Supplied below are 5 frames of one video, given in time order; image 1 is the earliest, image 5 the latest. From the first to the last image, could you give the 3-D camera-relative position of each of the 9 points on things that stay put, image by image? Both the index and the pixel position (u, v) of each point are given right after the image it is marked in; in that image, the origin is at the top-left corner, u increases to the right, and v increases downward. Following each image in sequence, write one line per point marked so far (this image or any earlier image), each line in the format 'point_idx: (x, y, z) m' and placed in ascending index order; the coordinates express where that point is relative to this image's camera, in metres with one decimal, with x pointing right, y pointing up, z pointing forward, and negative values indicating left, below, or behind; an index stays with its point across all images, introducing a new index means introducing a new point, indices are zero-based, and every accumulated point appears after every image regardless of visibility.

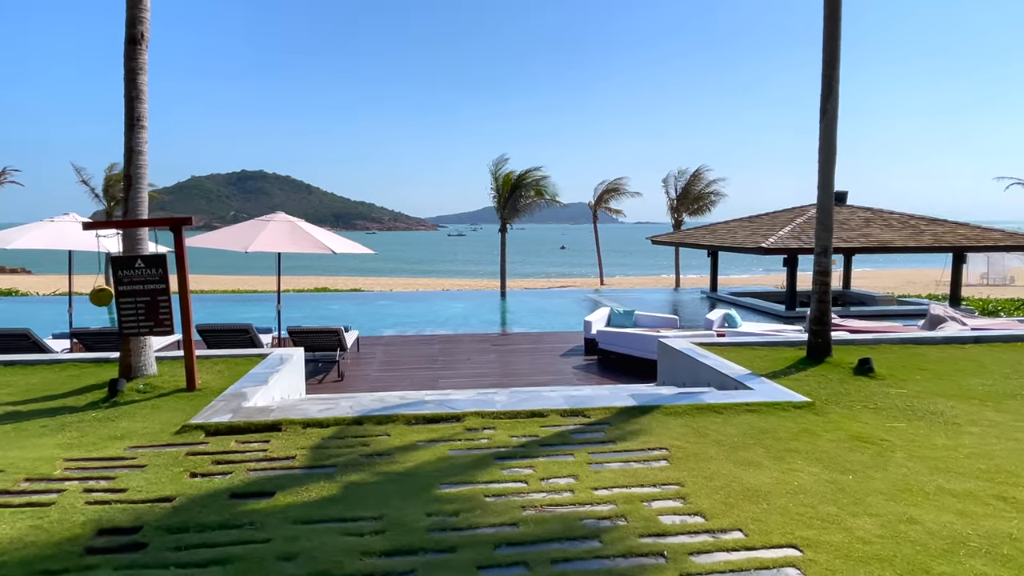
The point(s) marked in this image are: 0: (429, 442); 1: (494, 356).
0: (-0.6, -1.1, +4.8) m
1: (-0.3, -1.2, +11.4) m
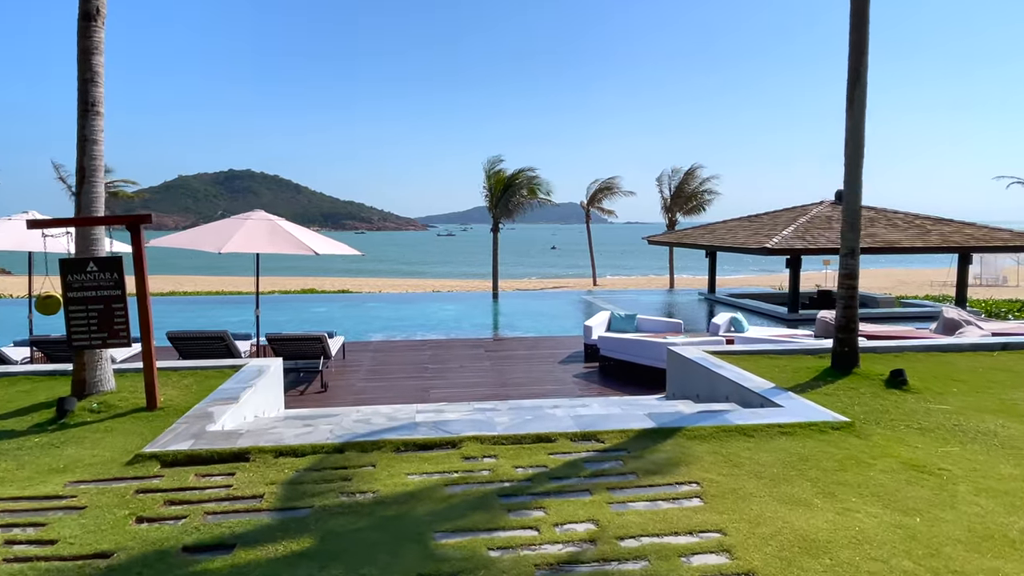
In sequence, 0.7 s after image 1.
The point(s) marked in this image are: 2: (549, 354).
0: (-0.6, -1.2, +4.1) m
1: (-0.4, -1.2, +10.7) m
2: (+0.6, -1.1, +11.3) m
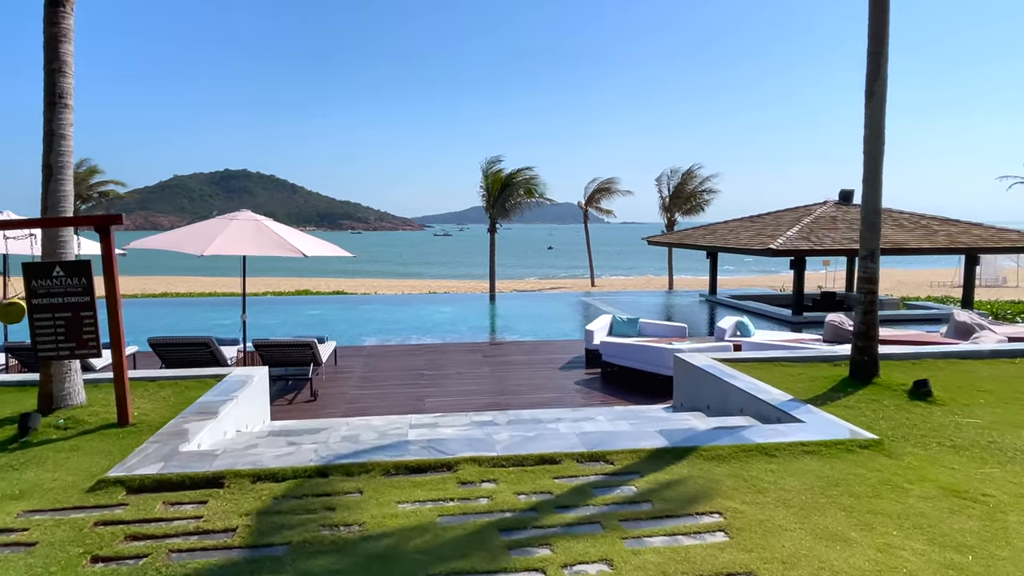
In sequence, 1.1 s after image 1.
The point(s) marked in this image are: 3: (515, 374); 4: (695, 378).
0: (-0.6, -1.2, +3.7) m
1: (-0.4, -1.2, +10.3) m
2: (+0.6, -1.2, +10.9) m
3: (0.0, -1.3, +9.9) m
4: (+1.9, -1.0, +7.1) m
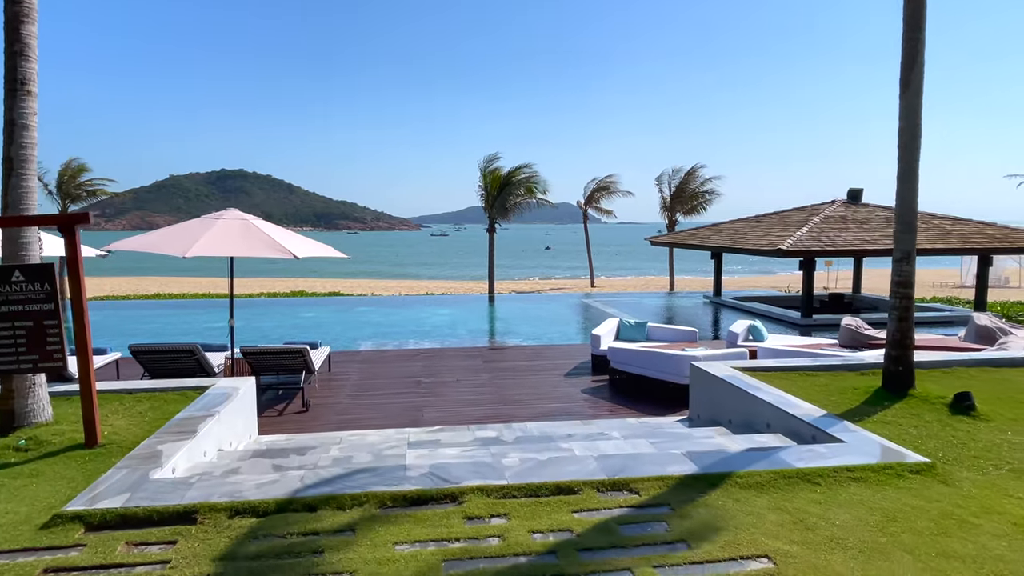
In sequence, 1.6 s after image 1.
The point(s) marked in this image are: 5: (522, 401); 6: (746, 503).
0: (-0.5, -1.2, +3.2) m
1: (-0.4, -1.3, +9.8) m
2: (+0.6, -1.2, +10.4) m
3: (+0.1, -1.3, +9.4) m
4: (+2.0, -1.0, +6.7) m
5: (+0.1, -1.4, +8.3) m
6: (+1.3, -1.2, +3.7) m
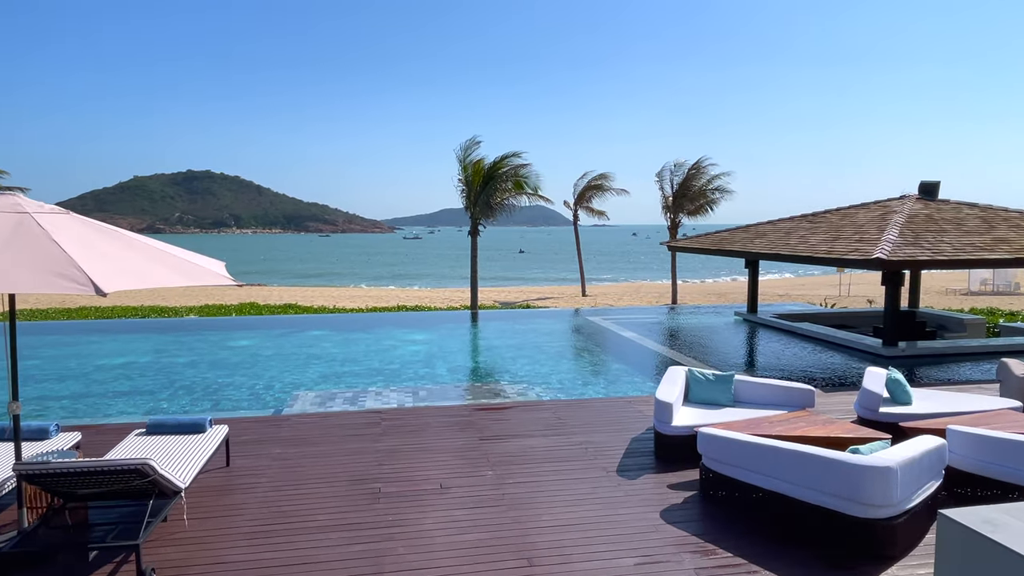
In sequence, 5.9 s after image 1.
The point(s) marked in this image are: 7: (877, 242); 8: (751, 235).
0: (-0.1, -1.6, -0.6) m
1: (-0.2, -1.7, +6.0) m
2: (+0.8, -1.6, +6.6) m
3: (+0.3, -1.7, +5.6) m
4: (+2.3, -1.3, +2.9) m
5: (+0.4, -1.8, +4.5) m
6: (+1.7, -1.5, -0.1) m
7: (+6.2, +0.8, +11.6) m
8: (+5.4, +1.2, +15.2) m
